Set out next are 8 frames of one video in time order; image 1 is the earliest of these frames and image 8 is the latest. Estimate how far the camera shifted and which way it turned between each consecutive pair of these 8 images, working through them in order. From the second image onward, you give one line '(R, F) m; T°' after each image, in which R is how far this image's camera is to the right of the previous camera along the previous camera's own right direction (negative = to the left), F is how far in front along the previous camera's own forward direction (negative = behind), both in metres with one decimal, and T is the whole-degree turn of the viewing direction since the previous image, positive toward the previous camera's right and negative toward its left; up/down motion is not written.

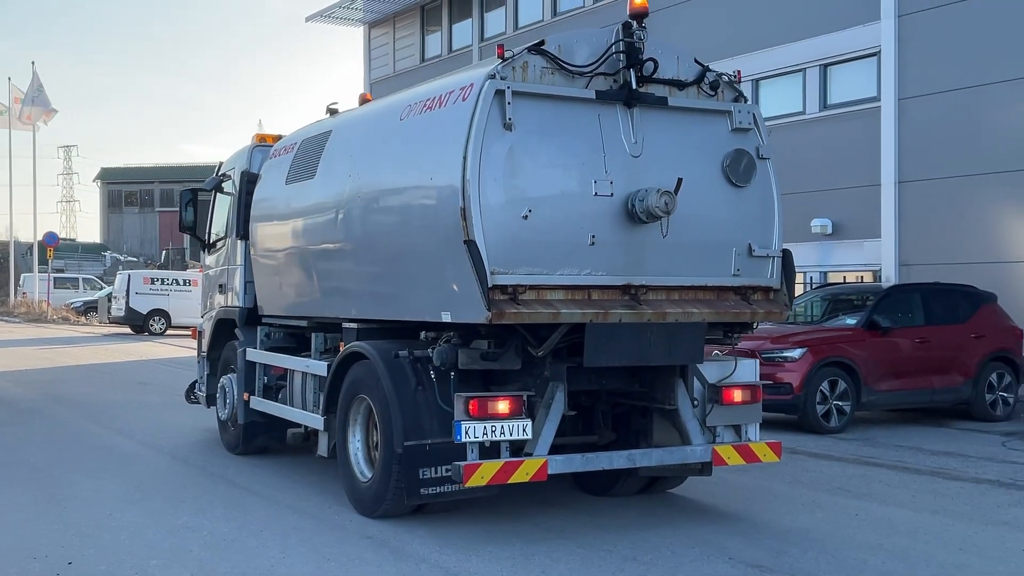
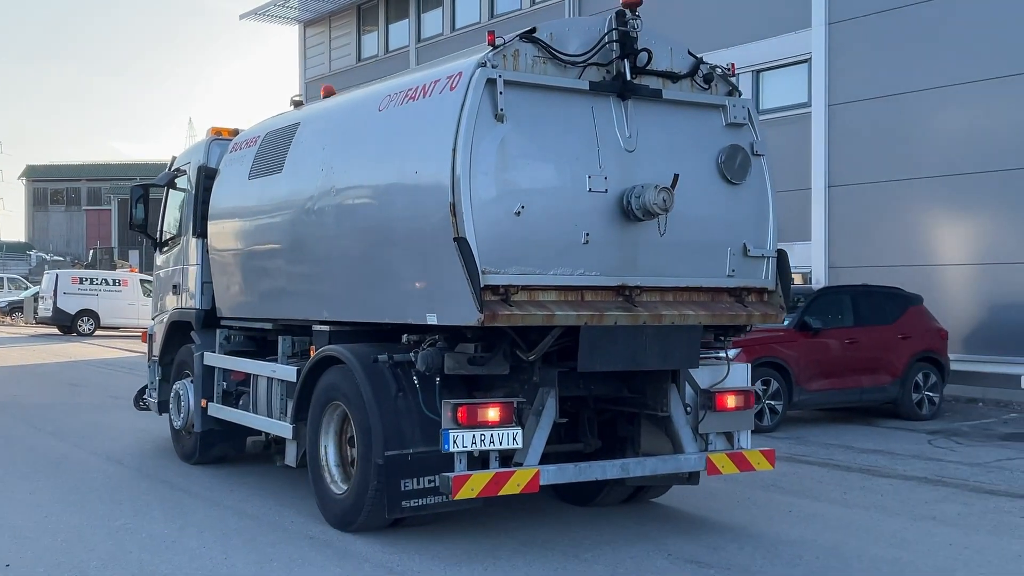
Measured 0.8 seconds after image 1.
(-0.3, +0.3) m; +3°
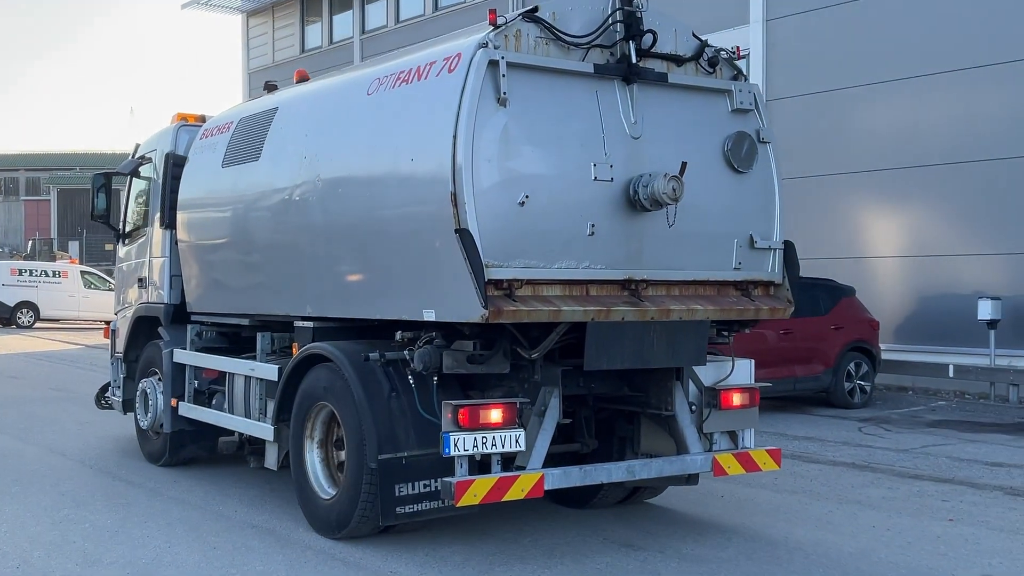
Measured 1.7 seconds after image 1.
(-0.2, +0.3) m; +3°
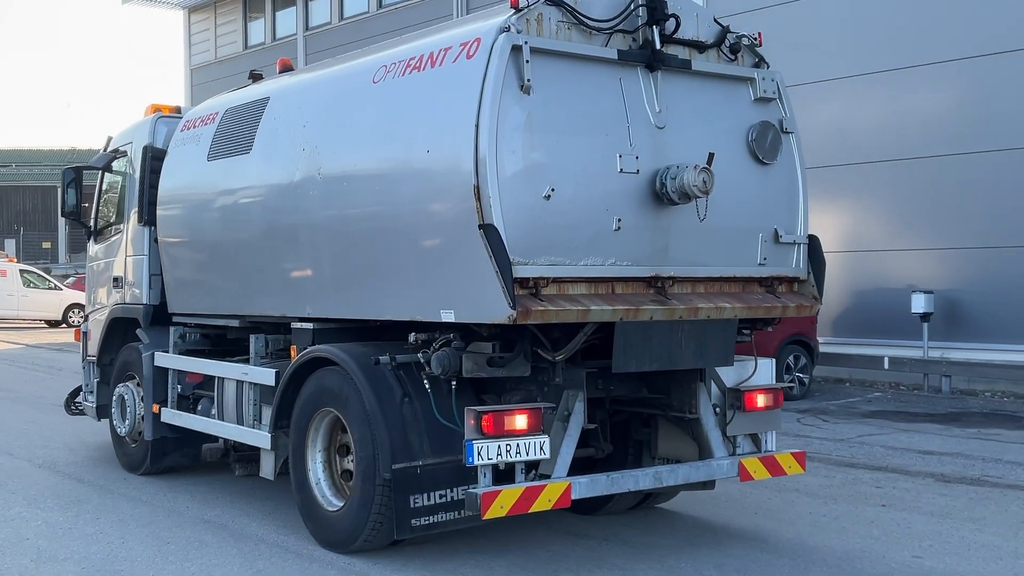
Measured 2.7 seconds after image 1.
(-0.3, +0.3) m; +2°
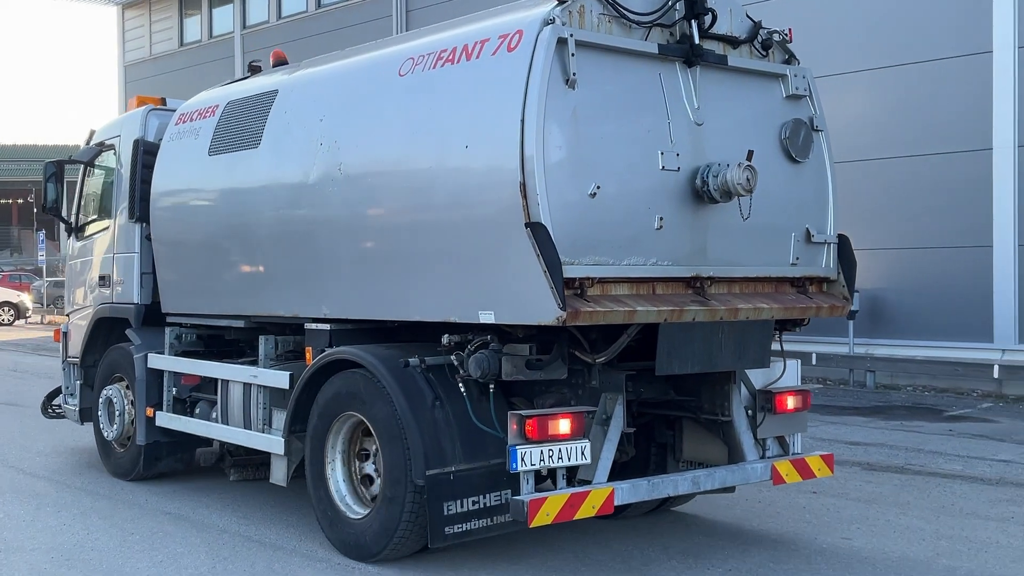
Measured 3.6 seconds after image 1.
(-0.4, +0.2) m; +3°
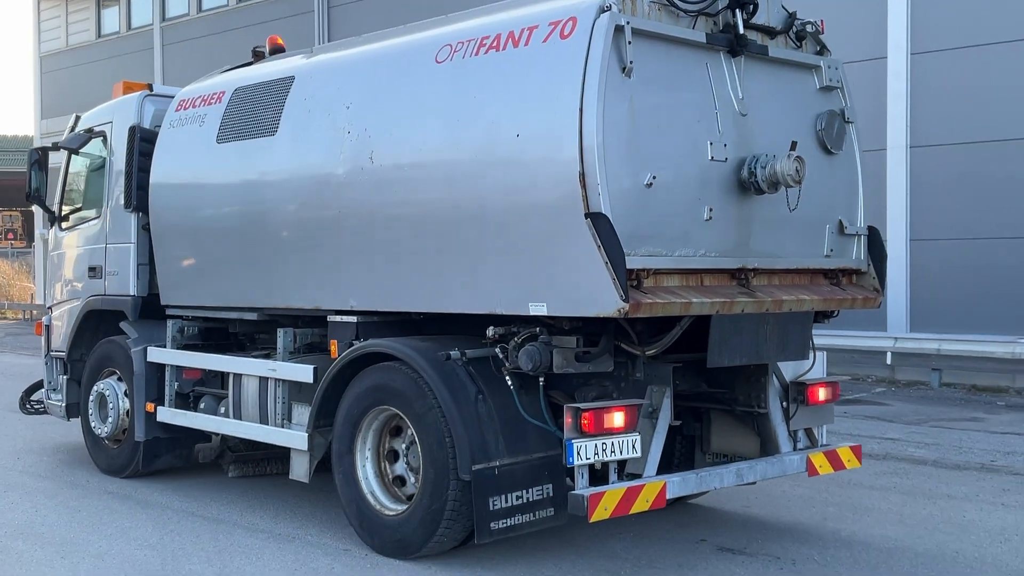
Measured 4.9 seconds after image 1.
(-0.5, +0.1) m; +3°
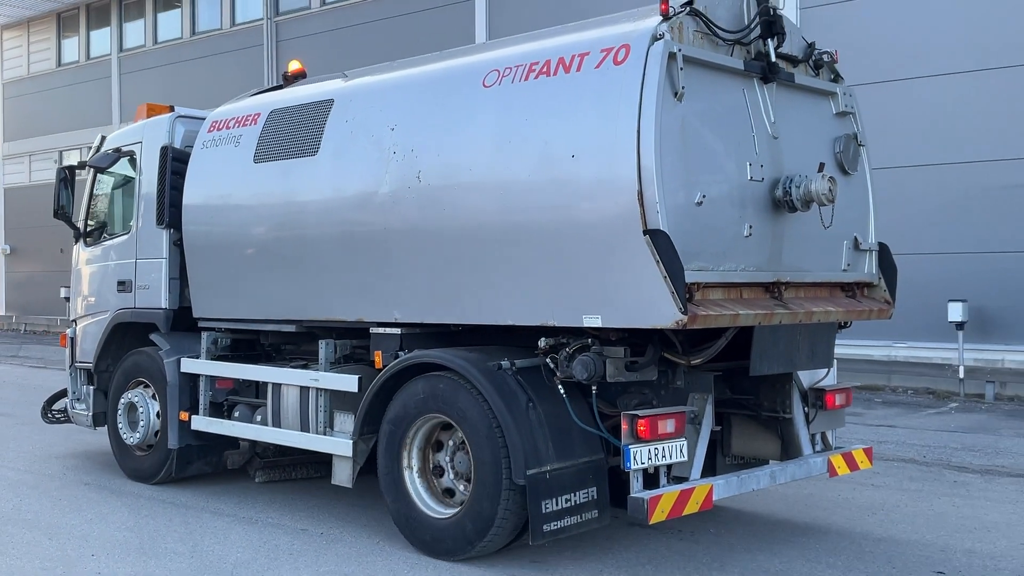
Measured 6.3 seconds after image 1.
(-0.4, -0.3) m; +2°
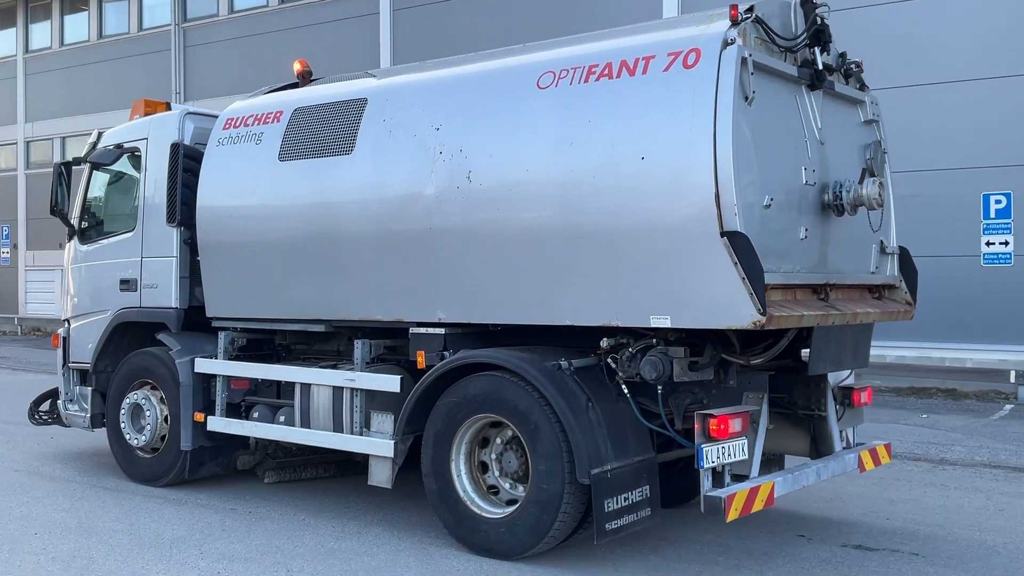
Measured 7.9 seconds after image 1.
(-0.8, 0.0) m; +4°
